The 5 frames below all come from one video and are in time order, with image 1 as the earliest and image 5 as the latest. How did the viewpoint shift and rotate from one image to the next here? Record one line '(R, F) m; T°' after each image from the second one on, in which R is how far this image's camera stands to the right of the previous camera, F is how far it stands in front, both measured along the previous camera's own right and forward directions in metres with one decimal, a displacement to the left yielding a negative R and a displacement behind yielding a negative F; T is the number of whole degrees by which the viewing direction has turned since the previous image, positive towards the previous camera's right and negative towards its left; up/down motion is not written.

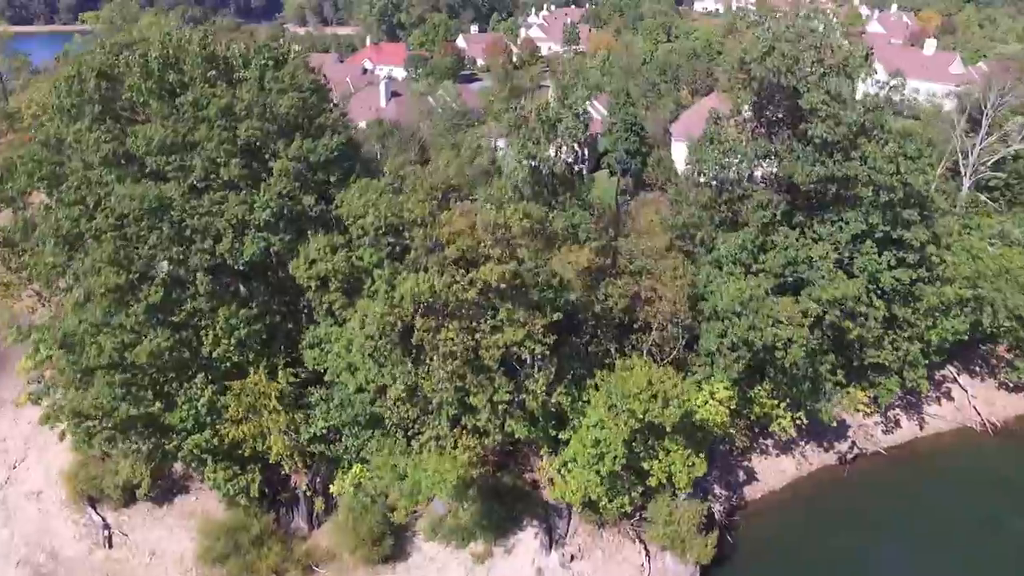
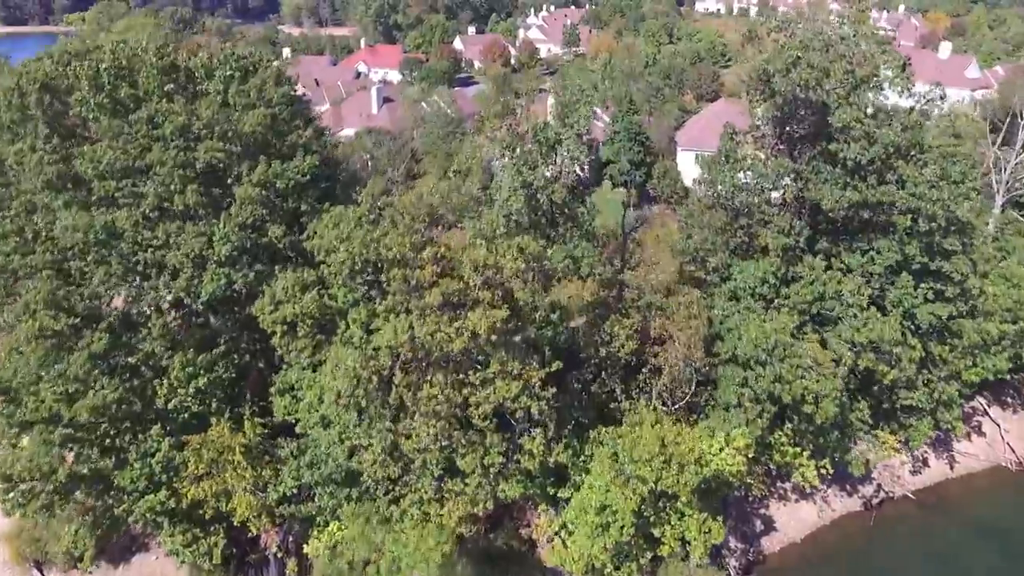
(+0.2, +3.5) m; 0°
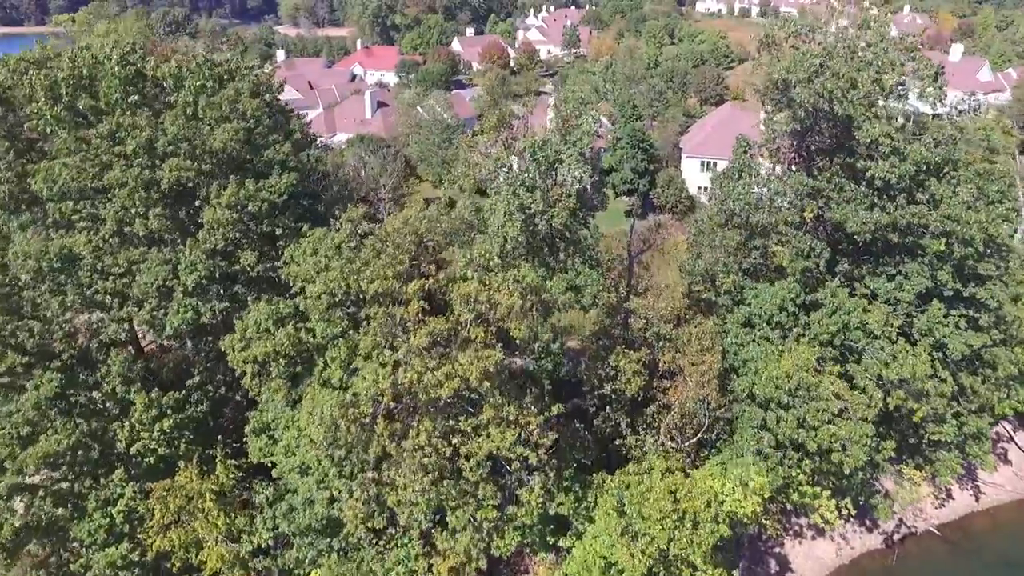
(+0.1, +2.5) m; 0°
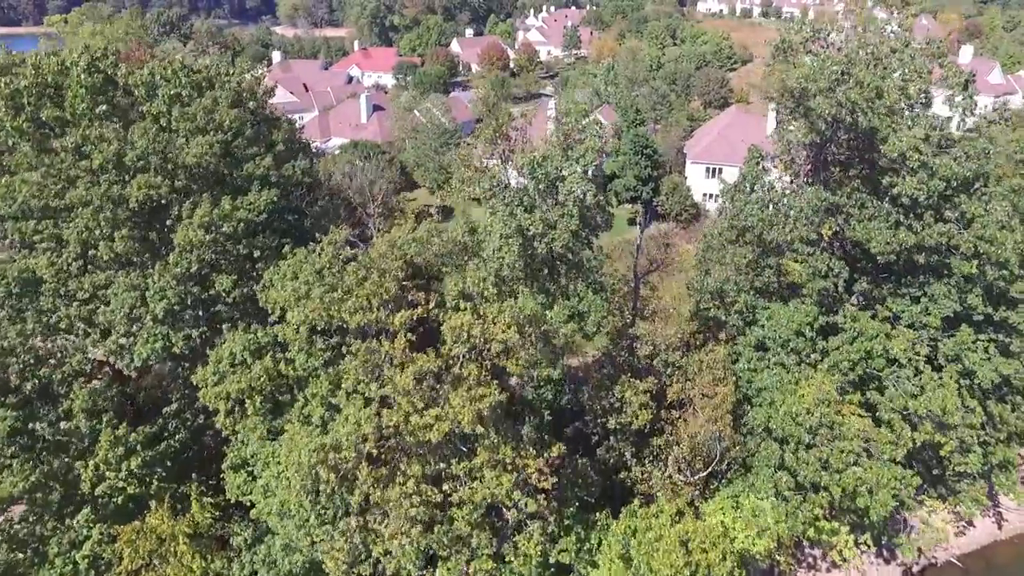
(+0.1, +1.9) m; 0°
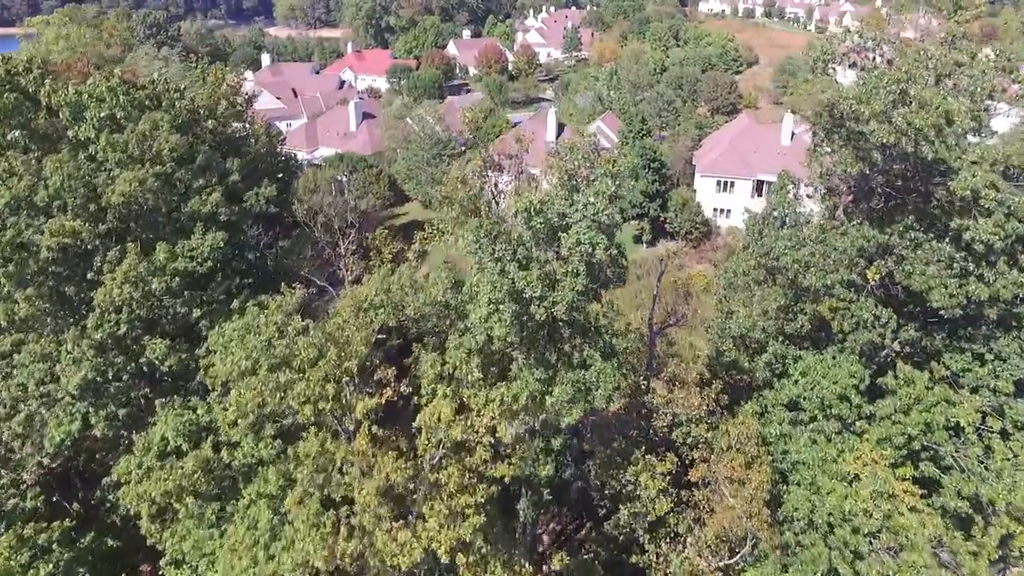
(+0.2, +4.0) m; 0°
